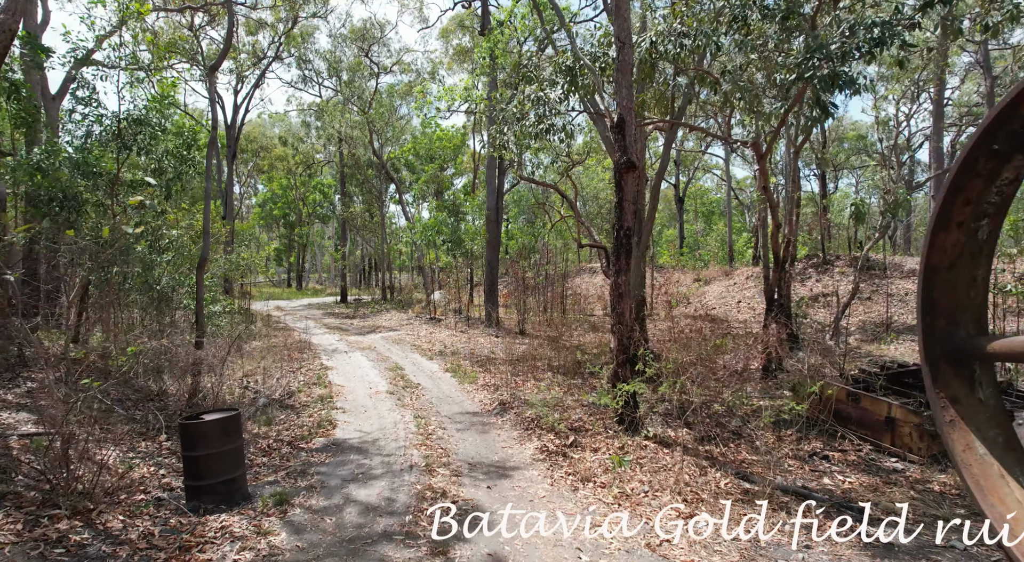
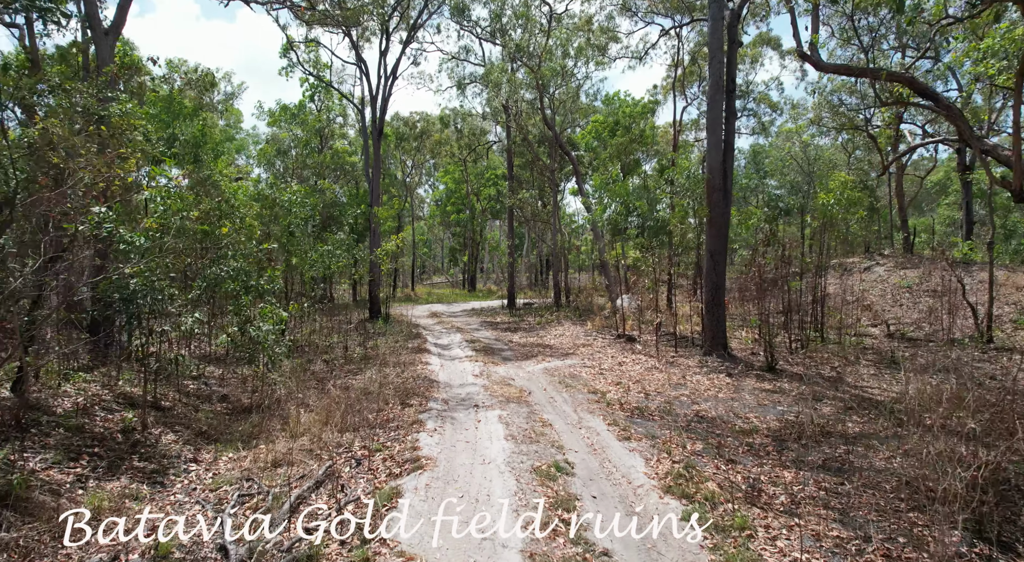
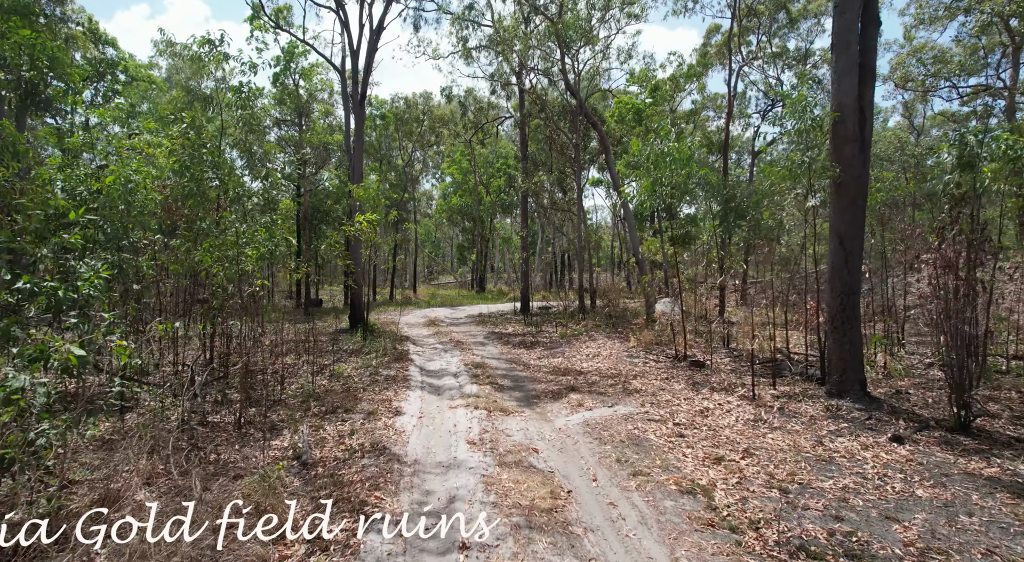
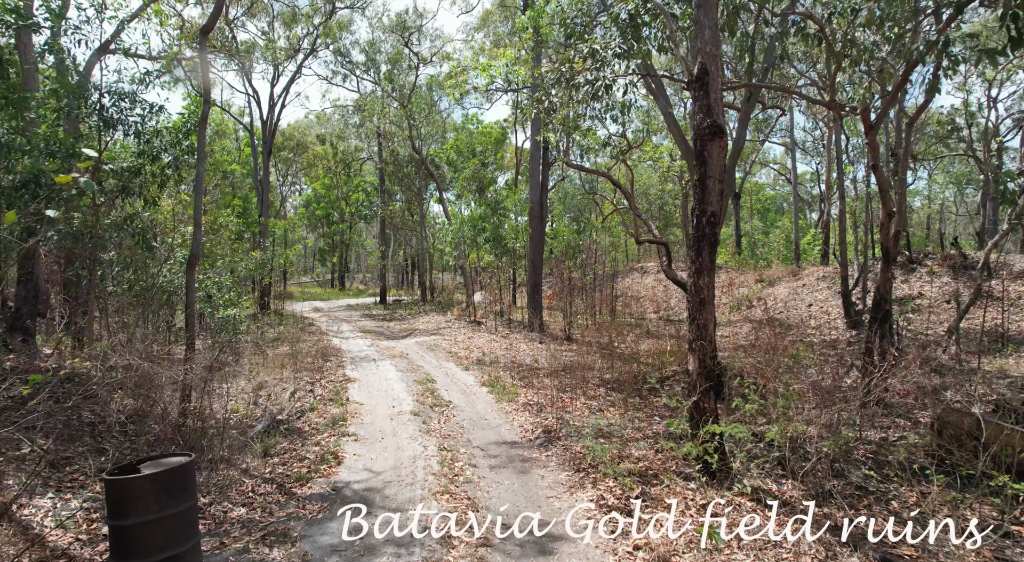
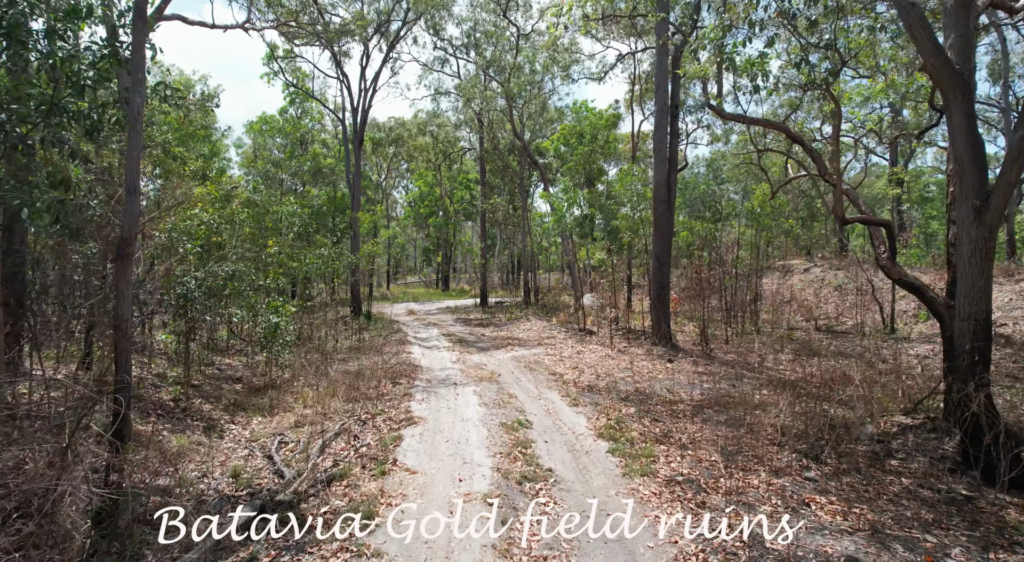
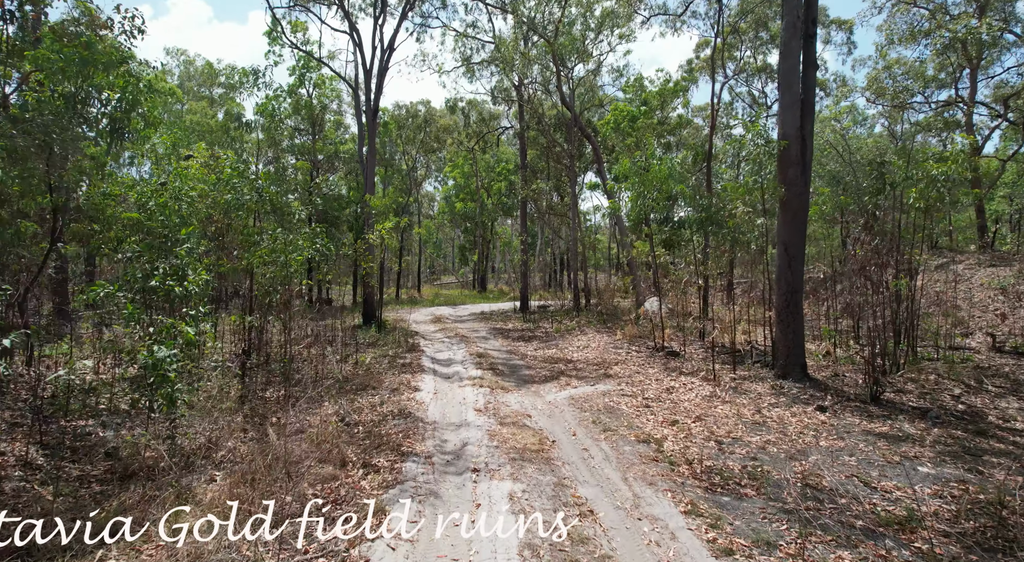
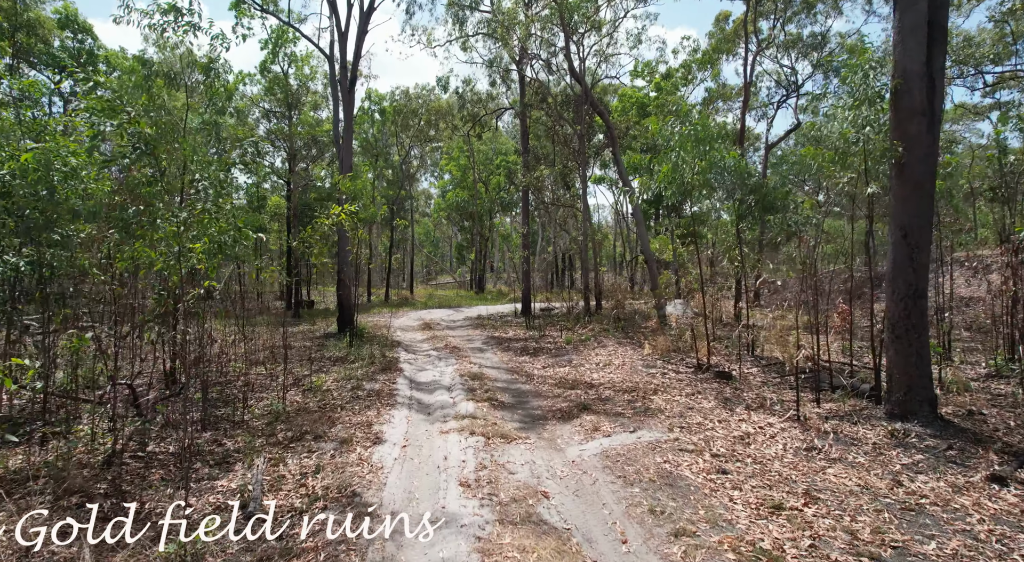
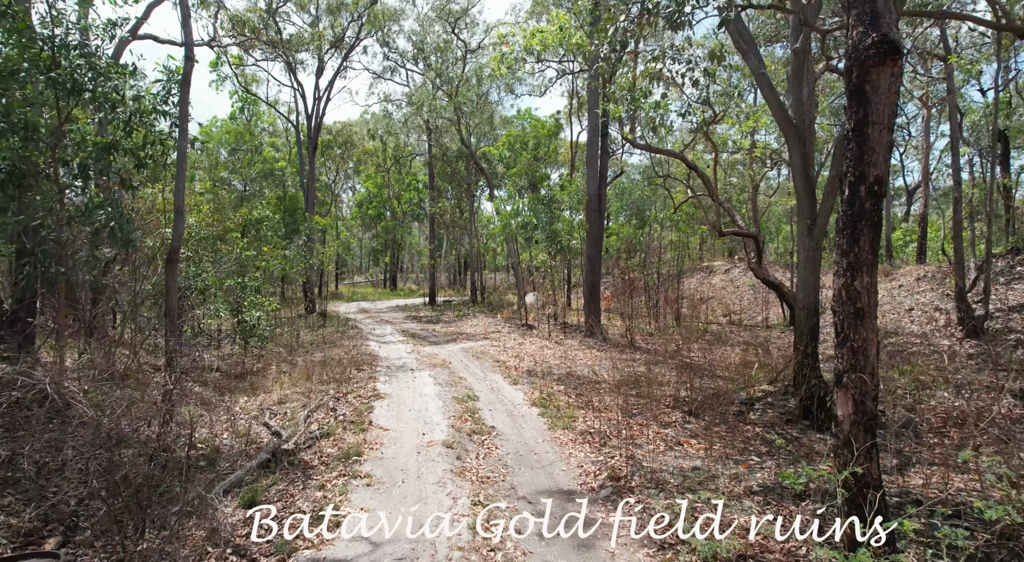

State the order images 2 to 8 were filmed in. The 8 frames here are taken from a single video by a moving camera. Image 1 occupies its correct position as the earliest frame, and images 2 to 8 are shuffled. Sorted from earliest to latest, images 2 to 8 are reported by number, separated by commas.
4, 8, 5, 2, 6, 3, 7
